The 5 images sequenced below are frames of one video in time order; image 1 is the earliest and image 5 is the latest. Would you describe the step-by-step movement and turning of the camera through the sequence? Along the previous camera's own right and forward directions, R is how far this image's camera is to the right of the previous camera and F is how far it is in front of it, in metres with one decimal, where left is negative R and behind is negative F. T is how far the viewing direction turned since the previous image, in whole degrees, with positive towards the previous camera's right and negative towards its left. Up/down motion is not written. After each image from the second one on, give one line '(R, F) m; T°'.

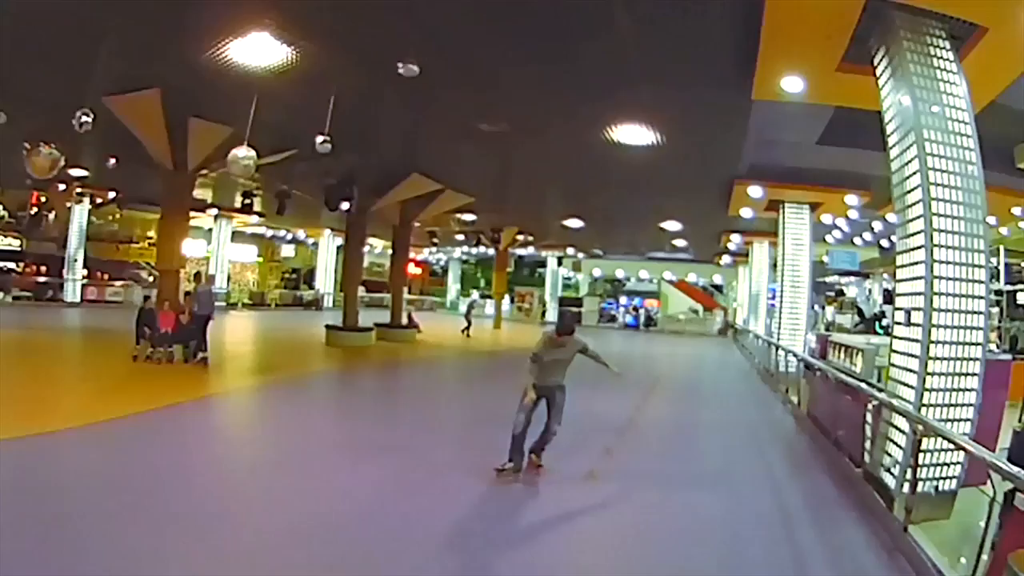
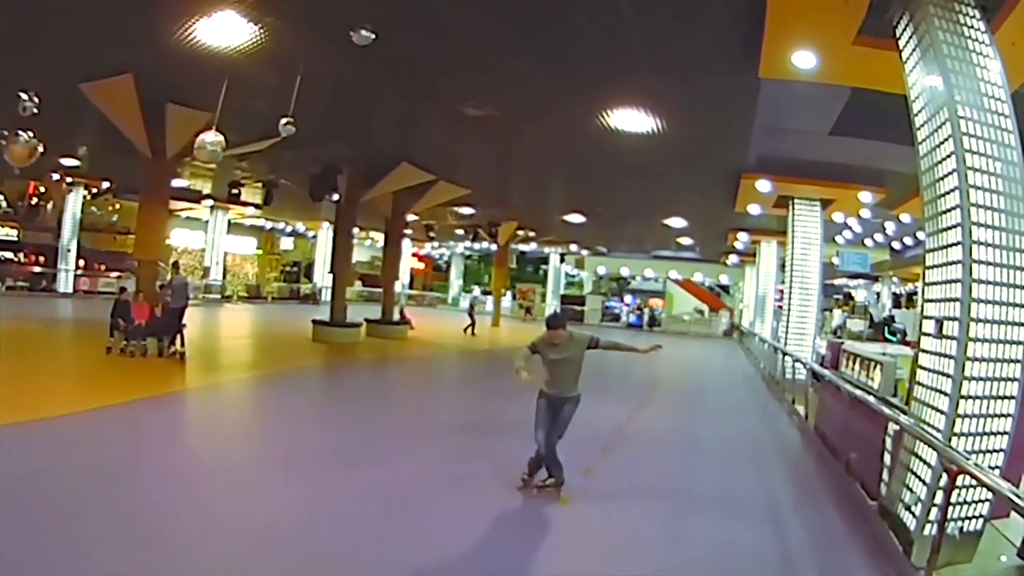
(+0.2, +0.5) m; -1°
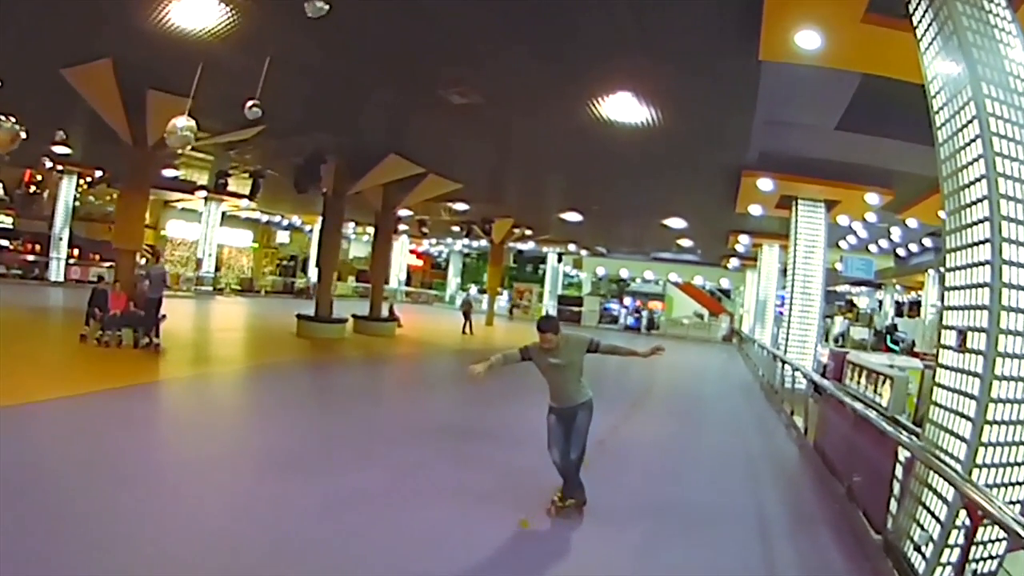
(+0.1, +0.3) m; 0°
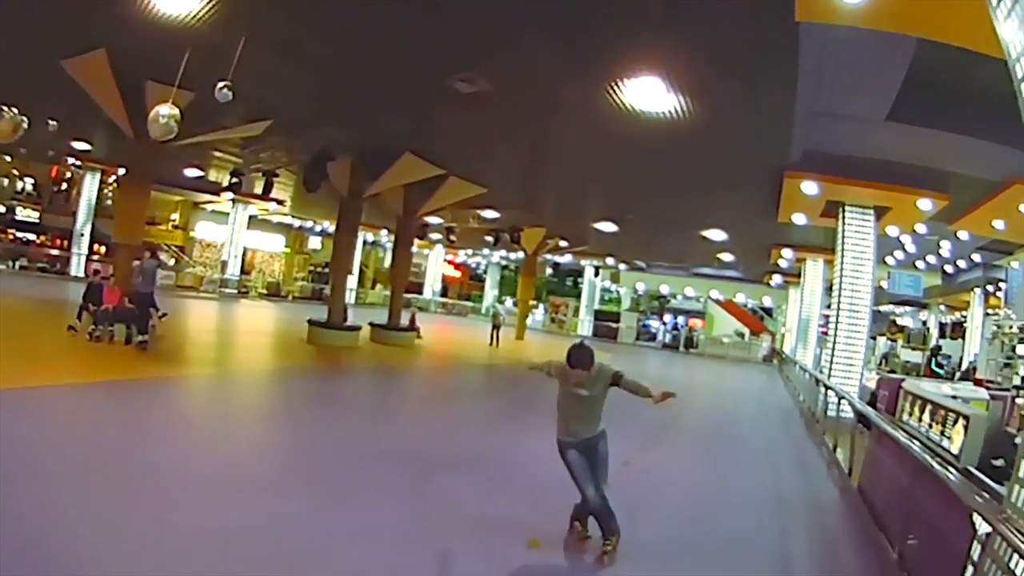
(+0.3, +0.6) m; -3°
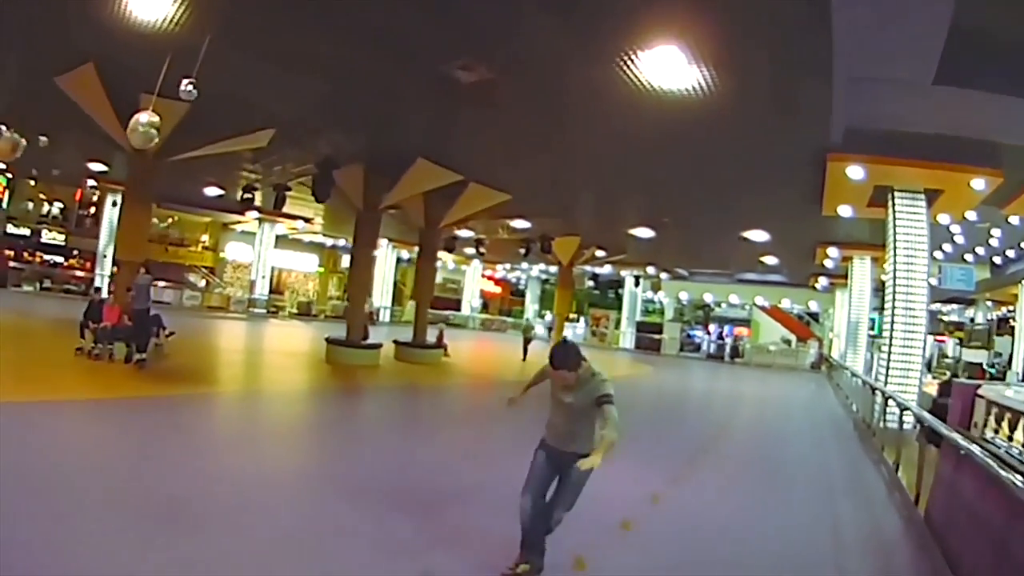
(+0.2, +0.5) m; -4°
